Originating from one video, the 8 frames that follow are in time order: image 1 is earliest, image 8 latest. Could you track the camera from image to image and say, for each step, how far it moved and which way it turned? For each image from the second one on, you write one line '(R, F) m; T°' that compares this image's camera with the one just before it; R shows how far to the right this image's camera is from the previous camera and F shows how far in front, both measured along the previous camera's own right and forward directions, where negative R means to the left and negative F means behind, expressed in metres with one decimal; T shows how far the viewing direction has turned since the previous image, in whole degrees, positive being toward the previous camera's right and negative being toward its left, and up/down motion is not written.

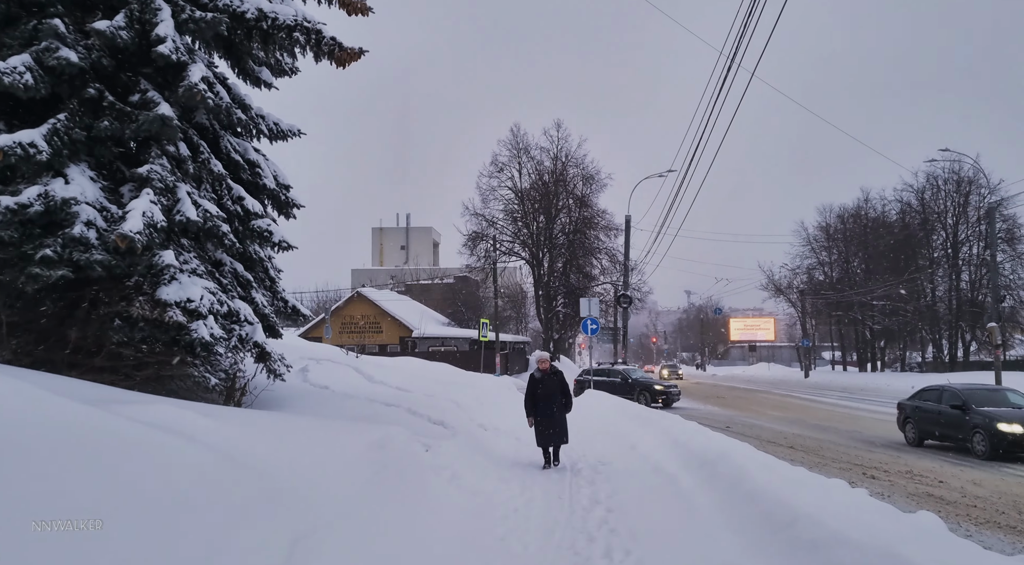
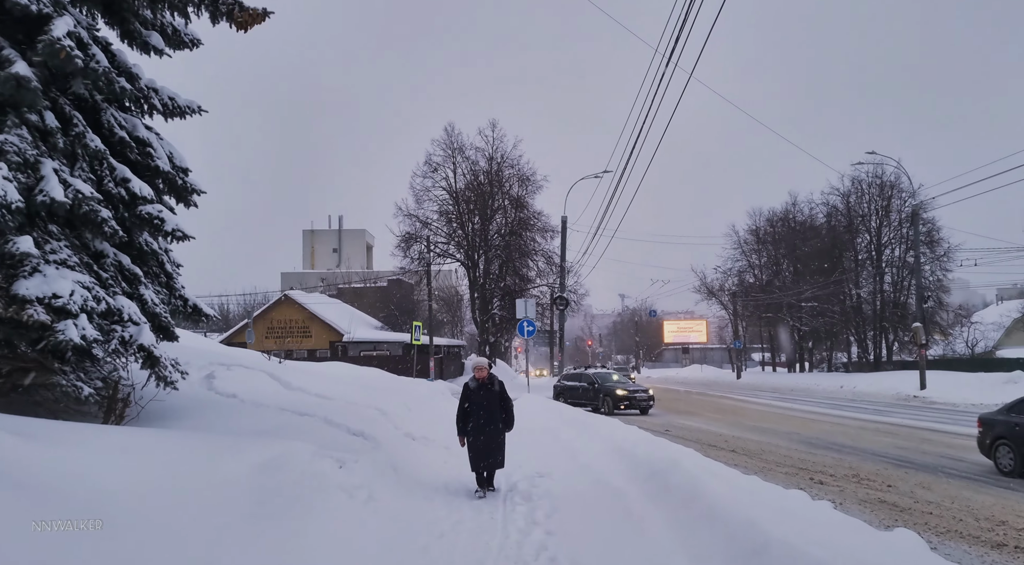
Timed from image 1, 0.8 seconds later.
(+0.1, +0.8) m; +4°
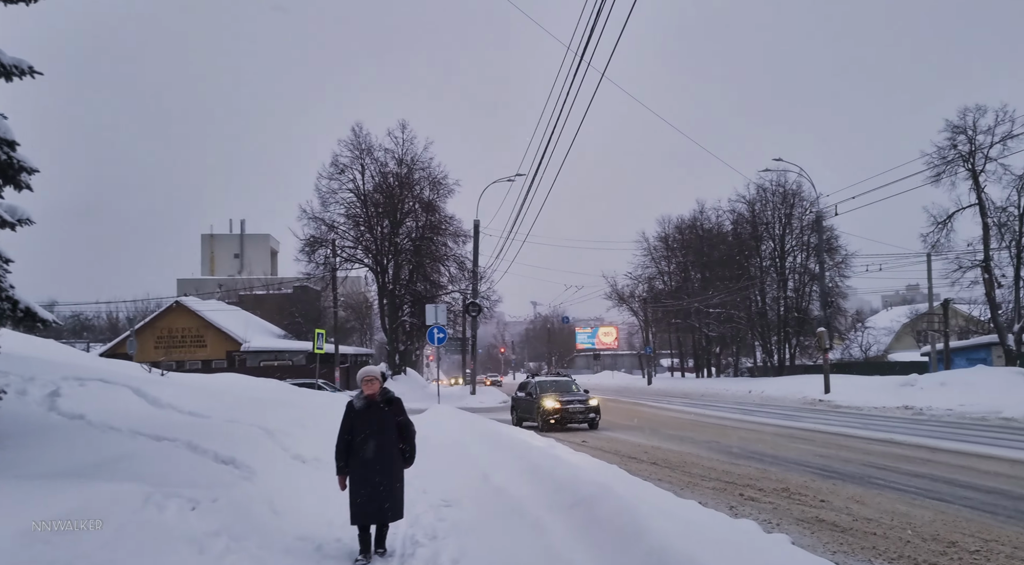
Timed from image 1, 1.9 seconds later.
(+0.1, +1.0) m; +6°
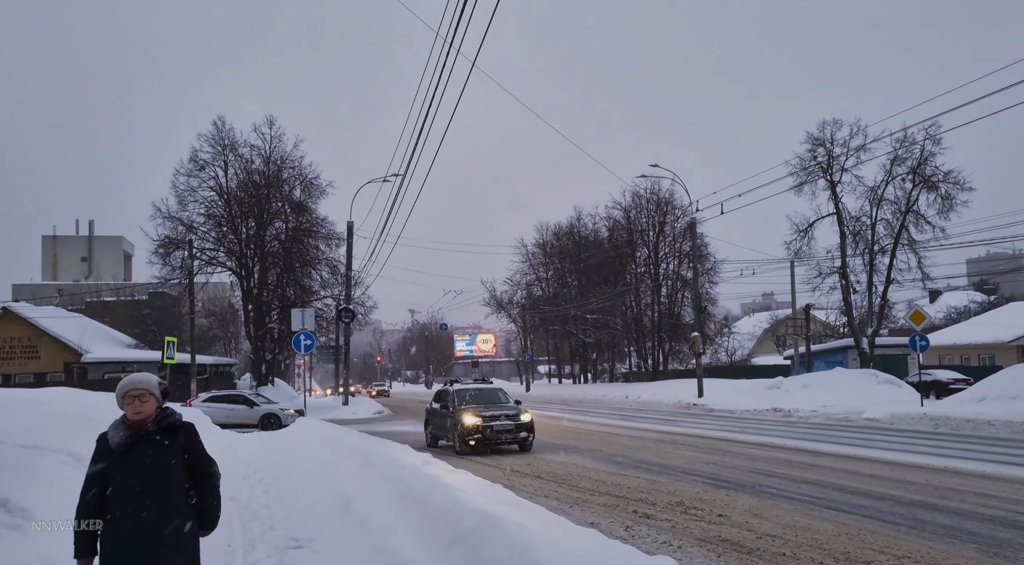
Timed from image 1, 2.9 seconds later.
(+0.1, +1.1) m; +8°
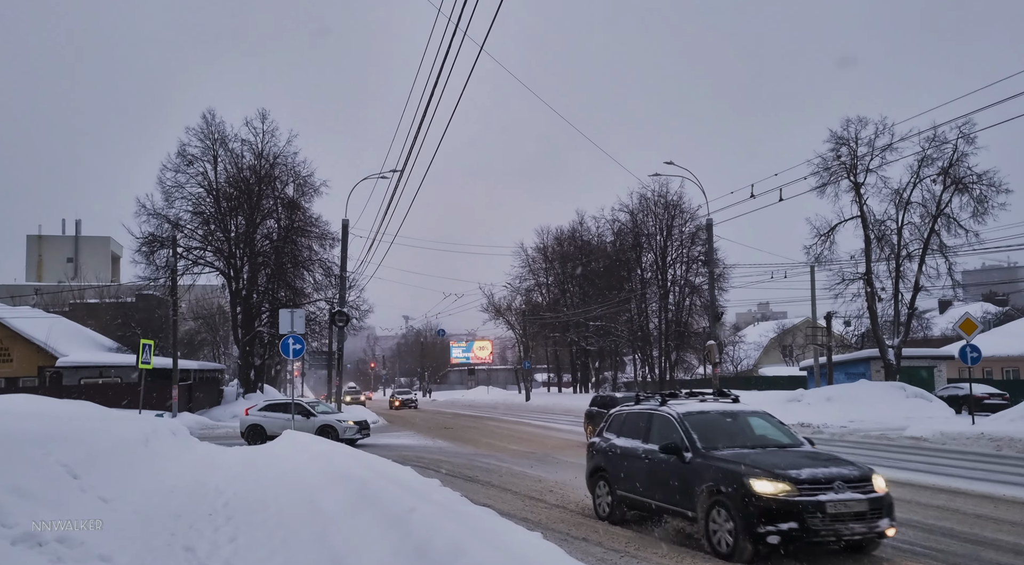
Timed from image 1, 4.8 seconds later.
(-0.4, +2.1) m; 0°
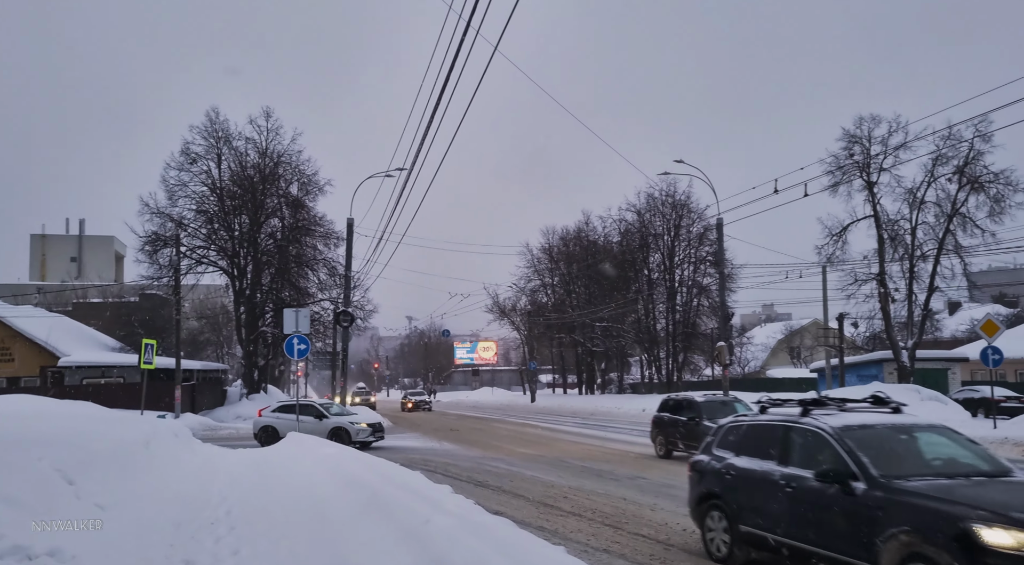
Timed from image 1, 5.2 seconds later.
(-0.2, +0.5) m; 0°
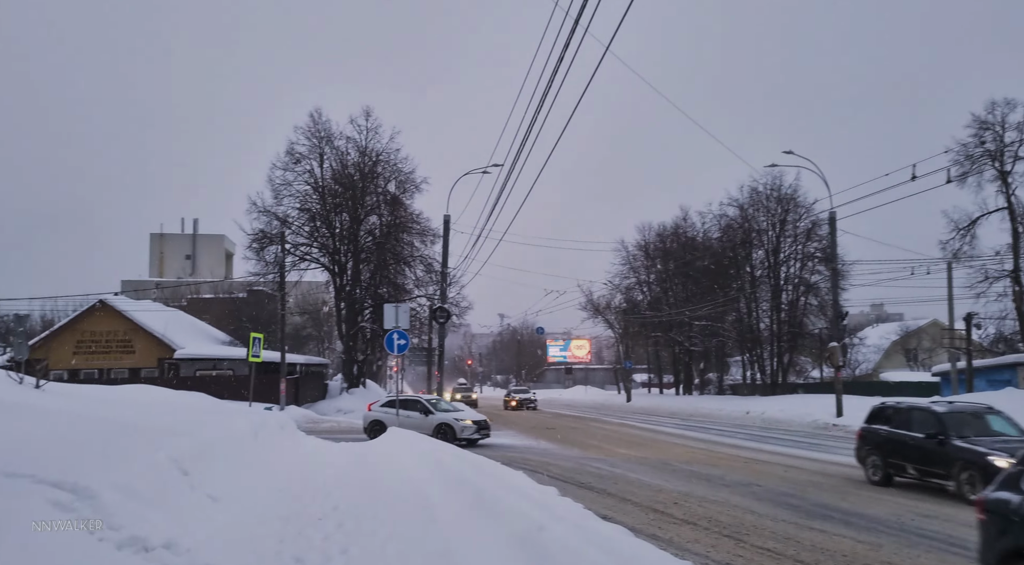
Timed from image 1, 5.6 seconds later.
(-0.2, +0.3) m; -6°
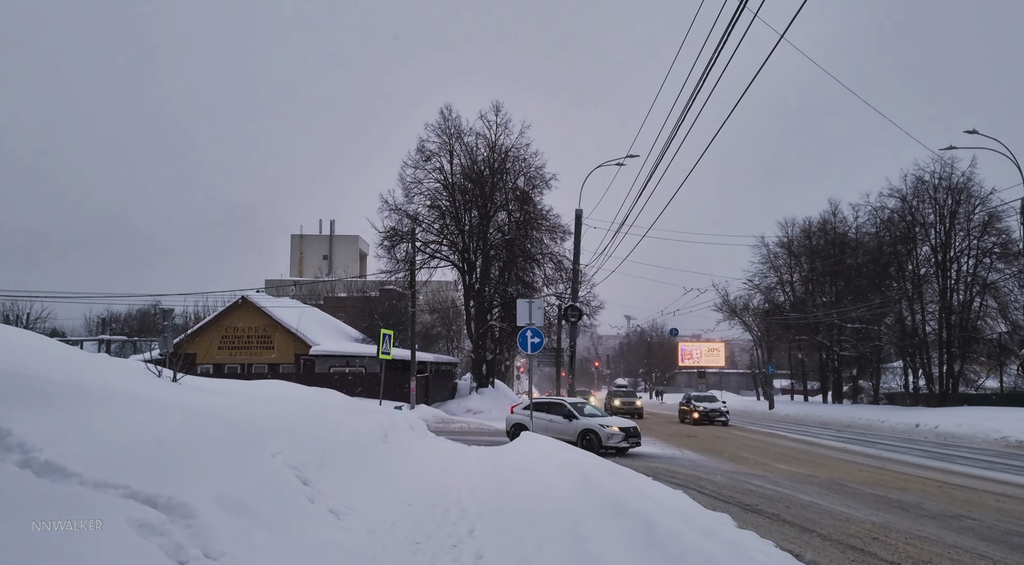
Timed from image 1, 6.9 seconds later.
(-0.4, +1.5) m; -9°
